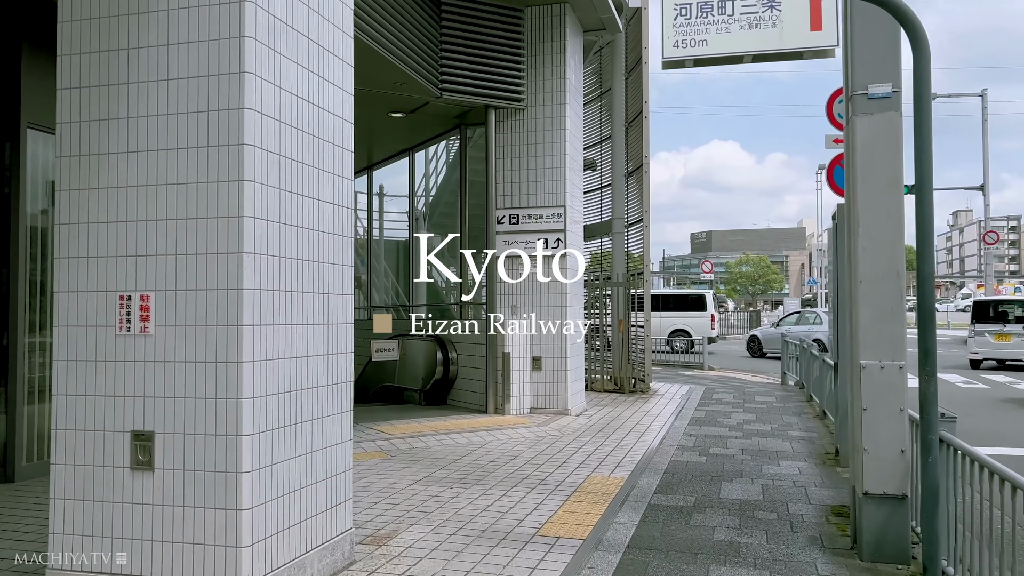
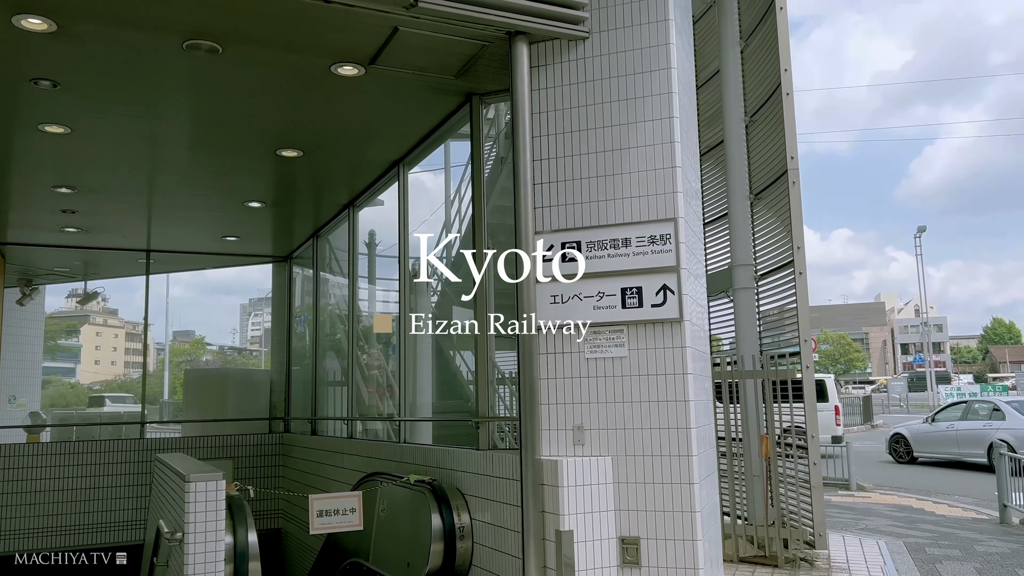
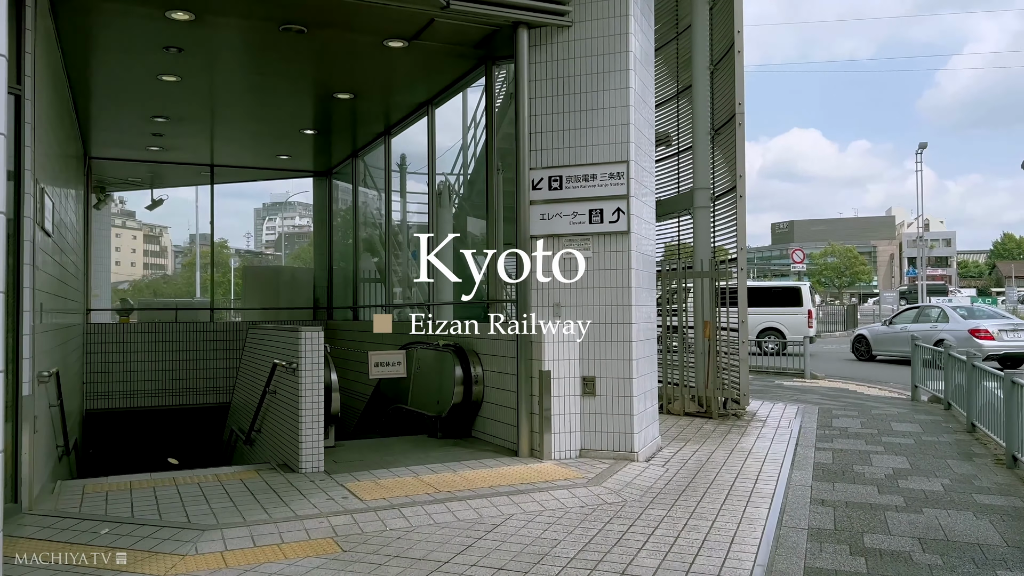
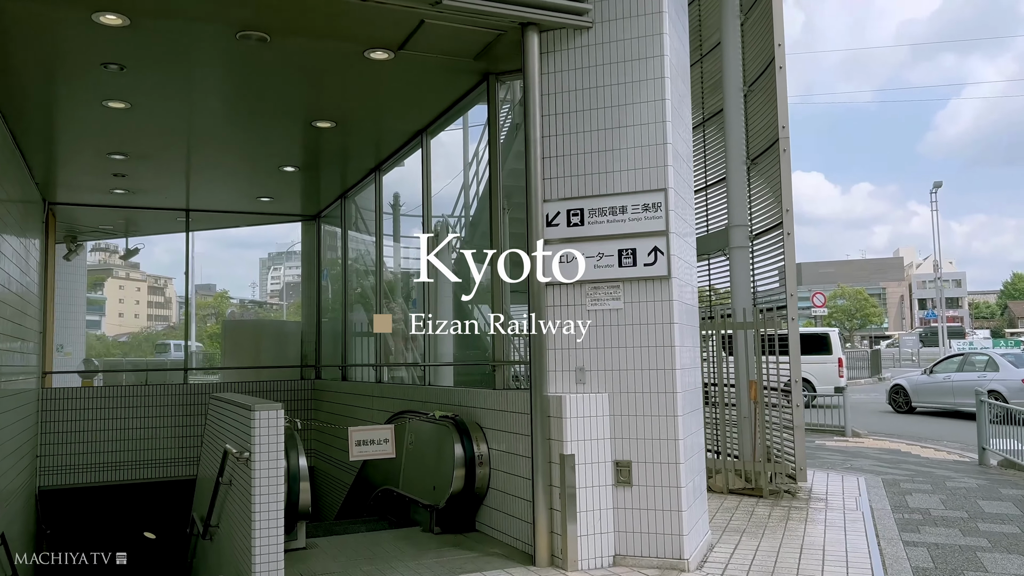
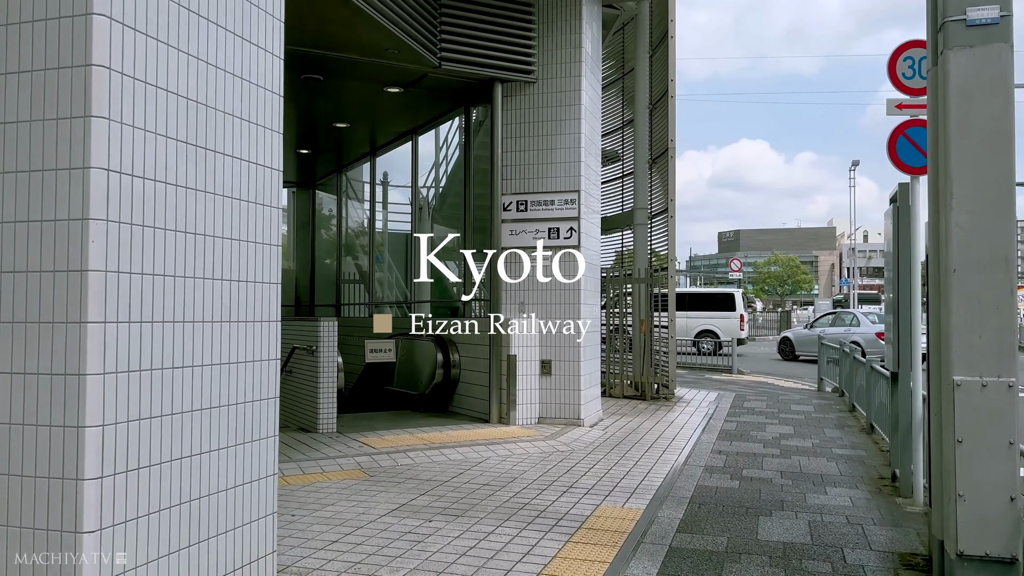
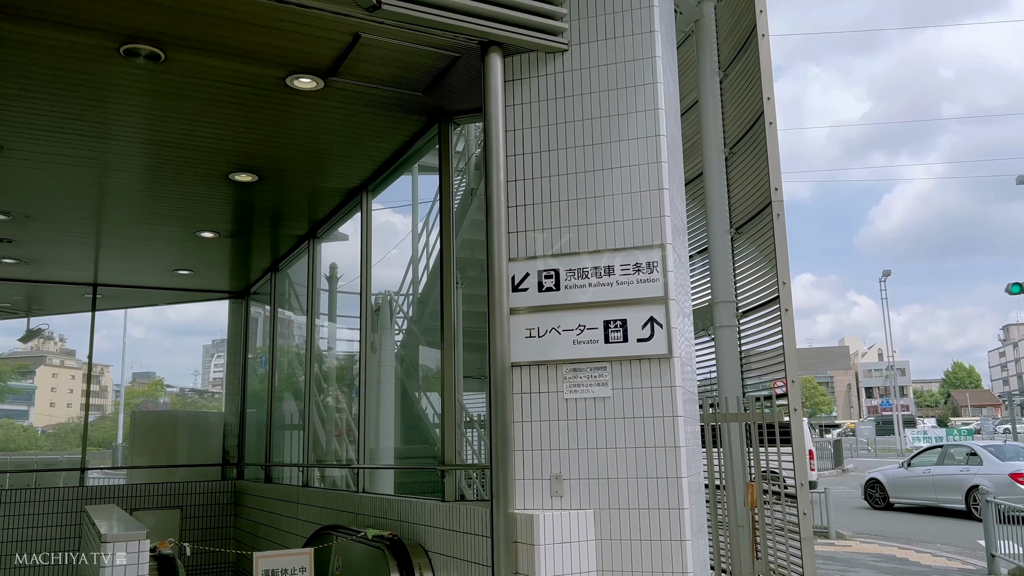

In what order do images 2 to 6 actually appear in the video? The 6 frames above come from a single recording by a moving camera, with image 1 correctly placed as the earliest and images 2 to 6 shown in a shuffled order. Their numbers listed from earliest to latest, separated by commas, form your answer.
5, 3, 4, 2, 6
